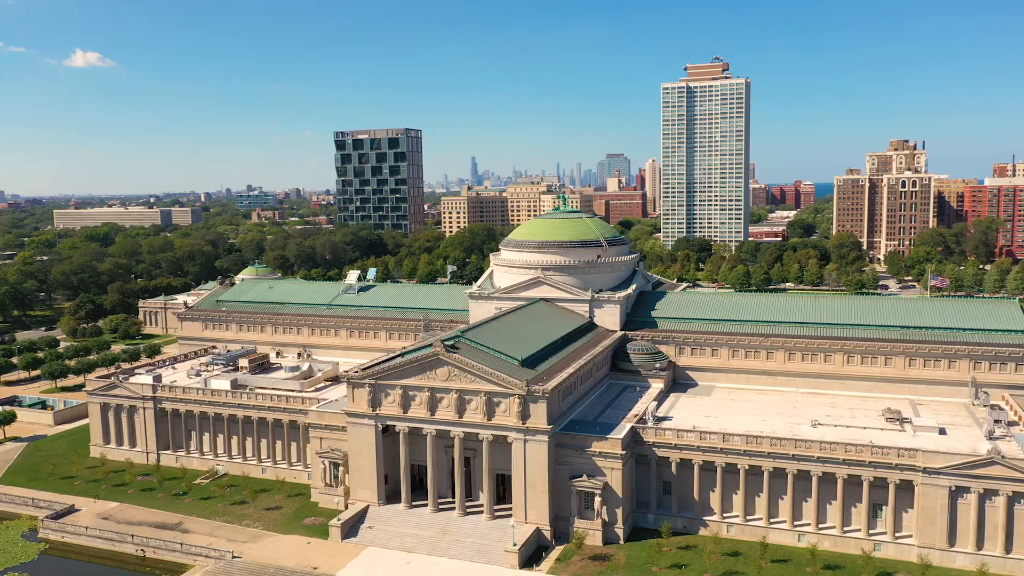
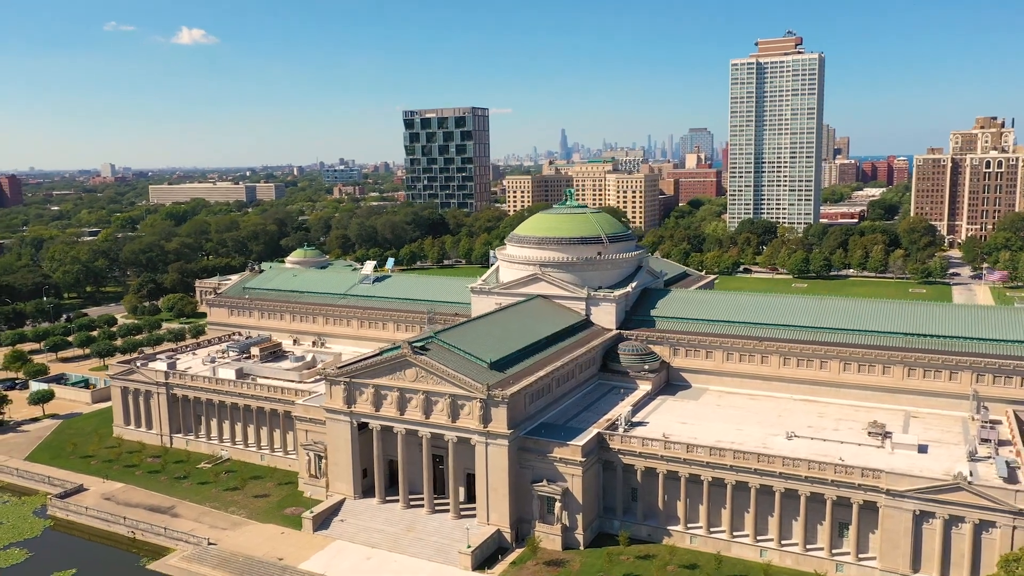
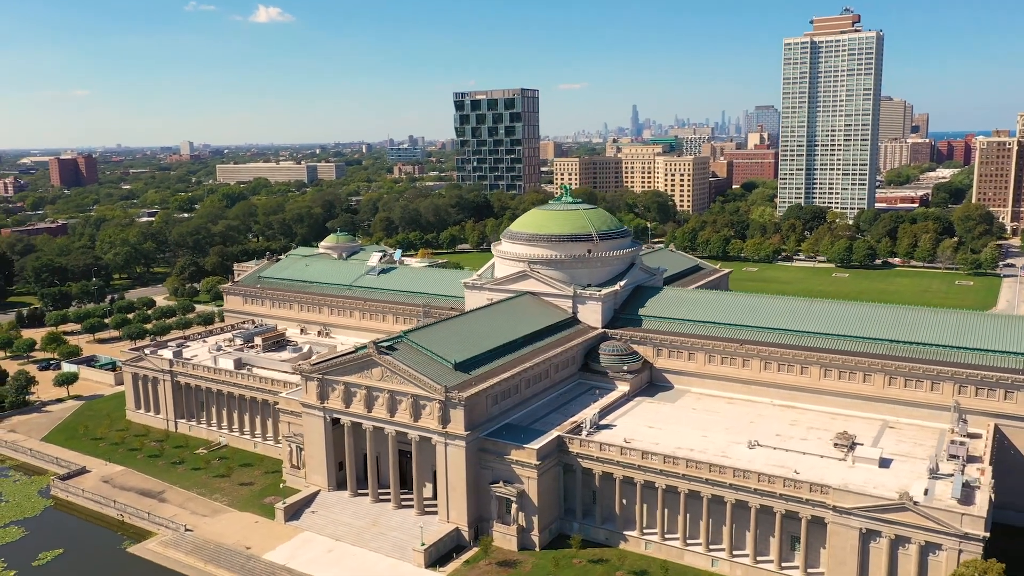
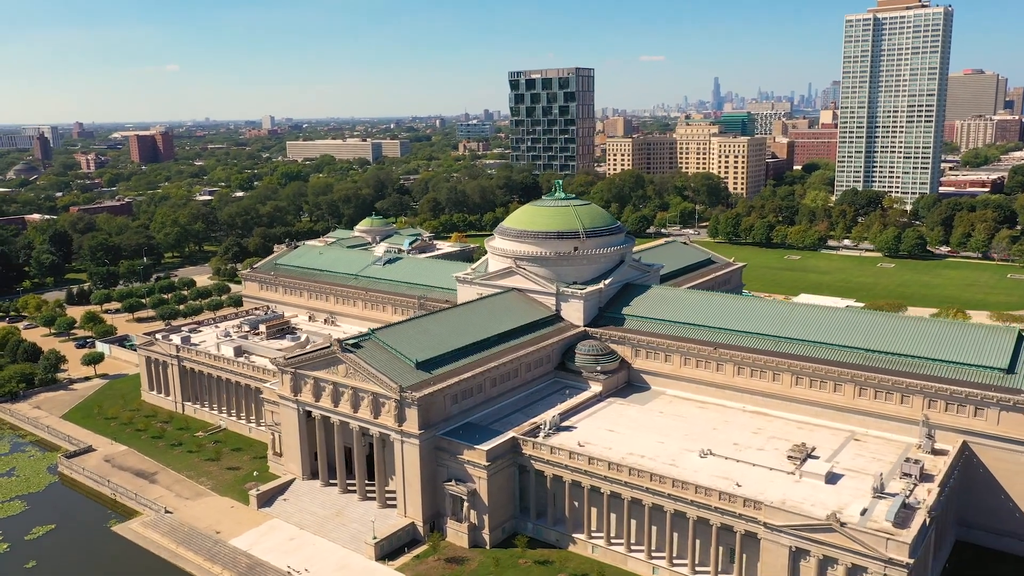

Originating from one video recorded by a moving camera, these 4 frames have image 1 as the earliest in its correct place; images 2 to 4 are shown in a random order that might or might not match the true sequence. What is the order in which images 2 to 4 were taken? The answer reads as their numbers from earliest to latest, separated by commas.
2, 3, 4
